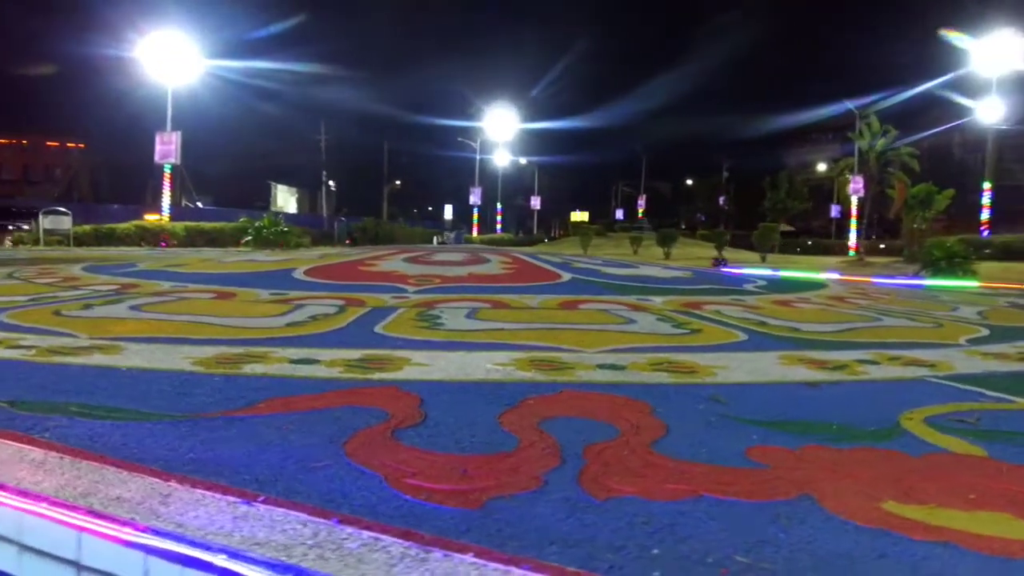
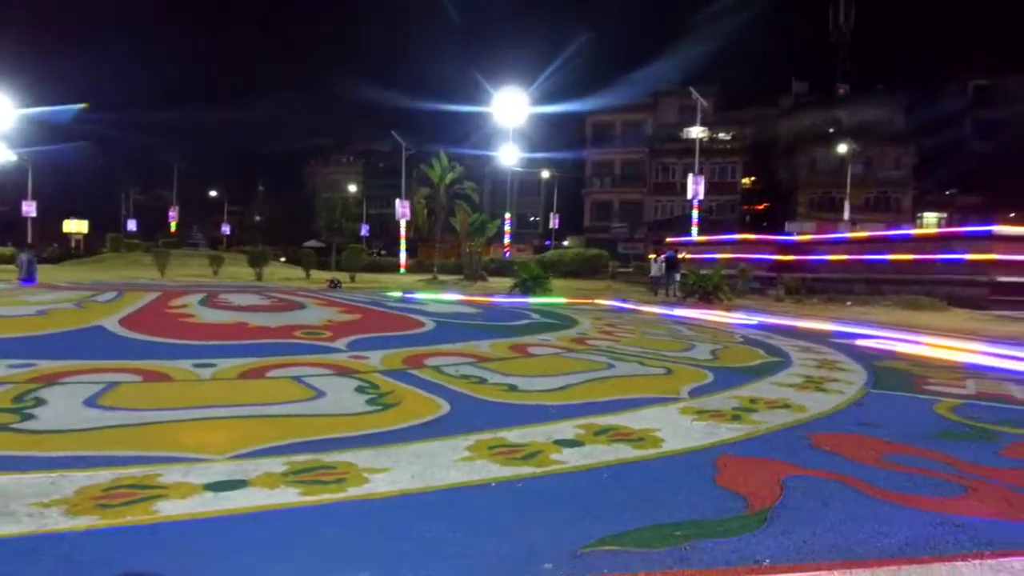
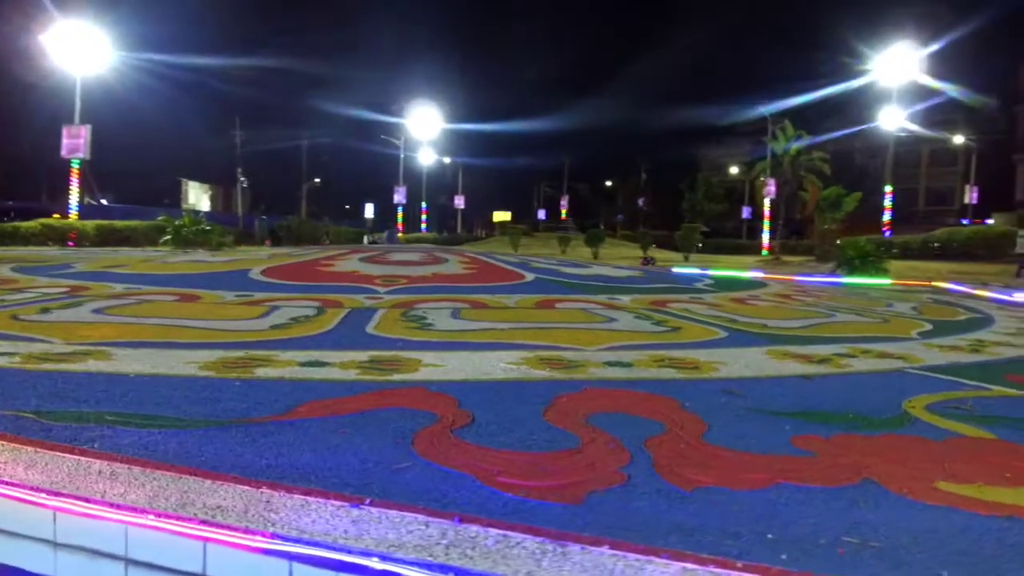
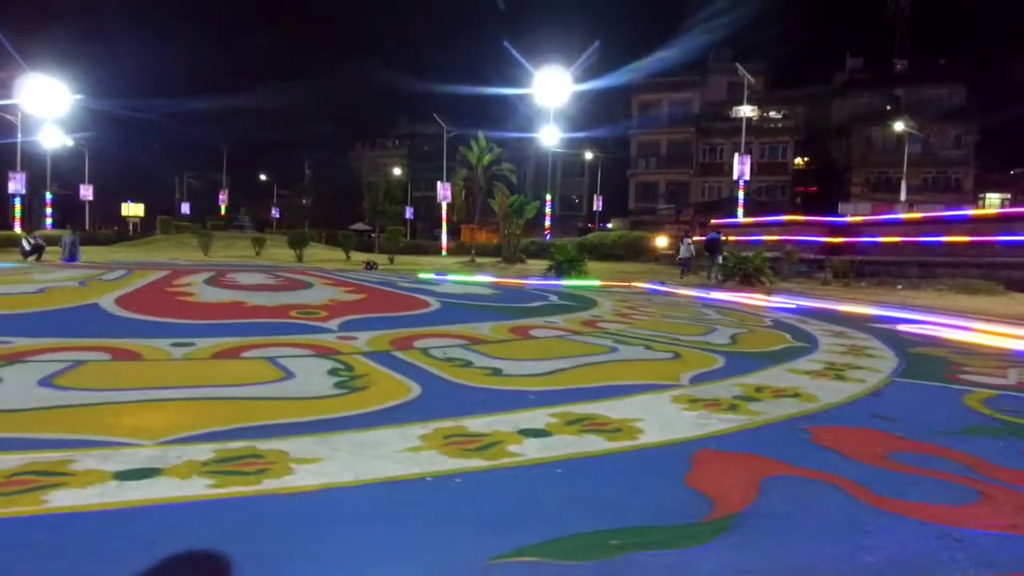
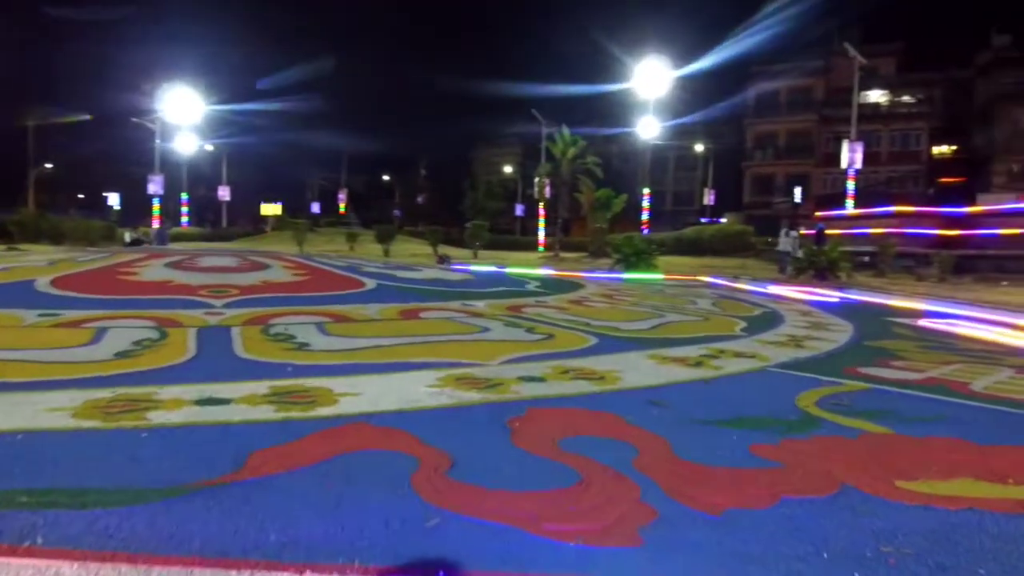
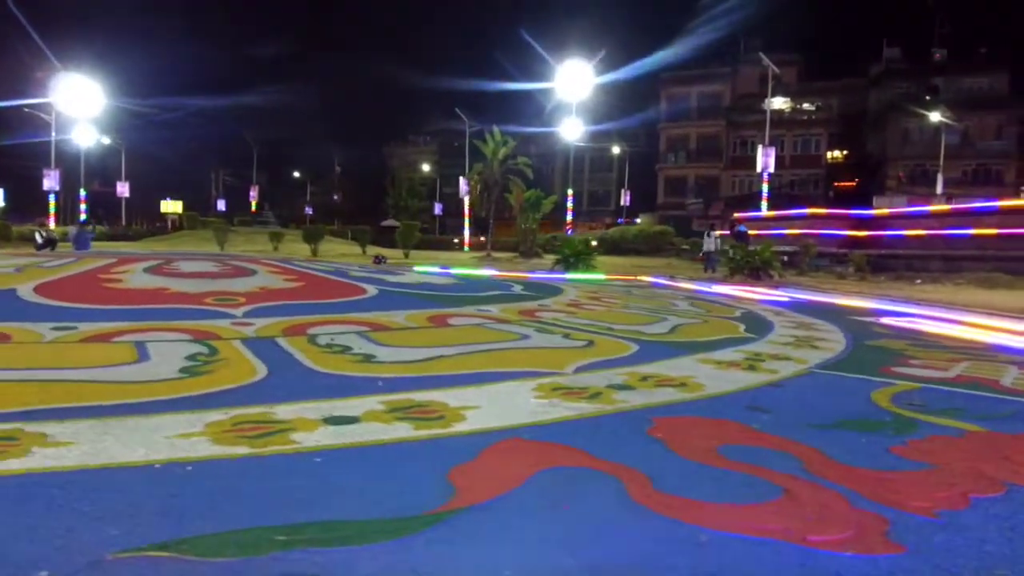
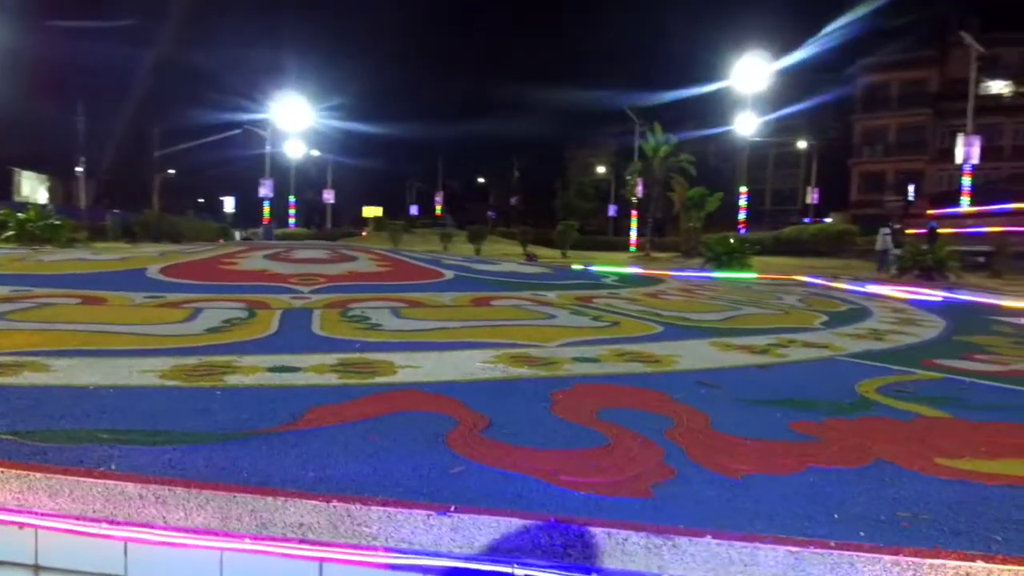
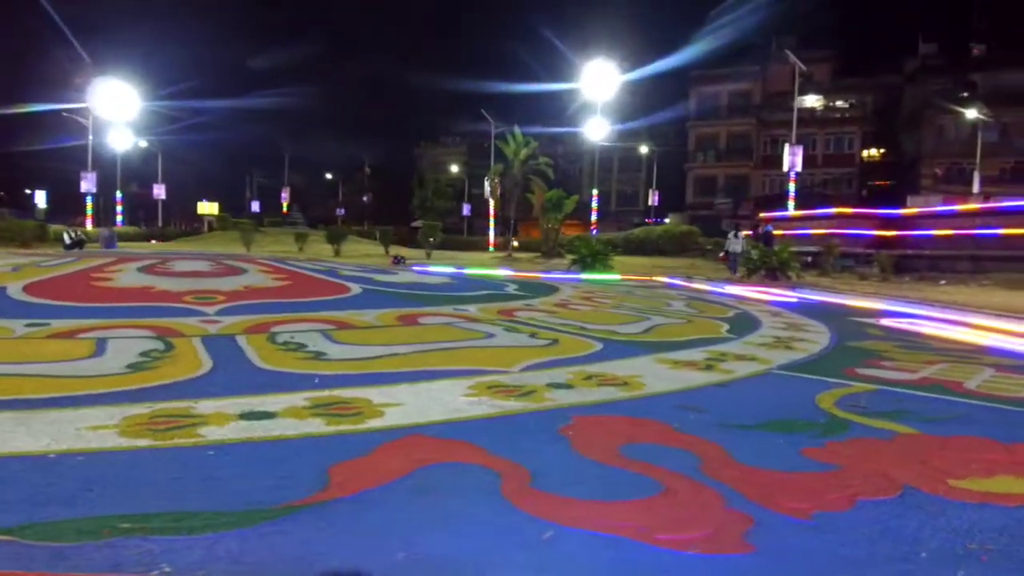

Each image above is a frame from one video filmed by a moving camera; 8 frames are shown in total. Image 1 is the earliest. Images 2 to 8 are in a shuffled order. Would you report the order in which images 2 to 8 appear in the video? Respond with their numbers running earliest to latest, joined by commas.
3, 7, 5, 8, 6, 4, 2
